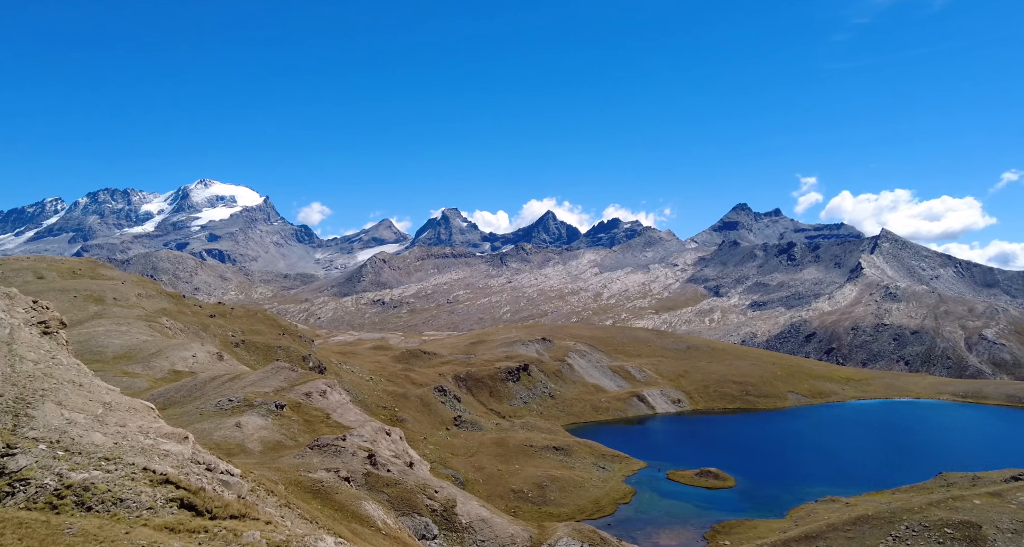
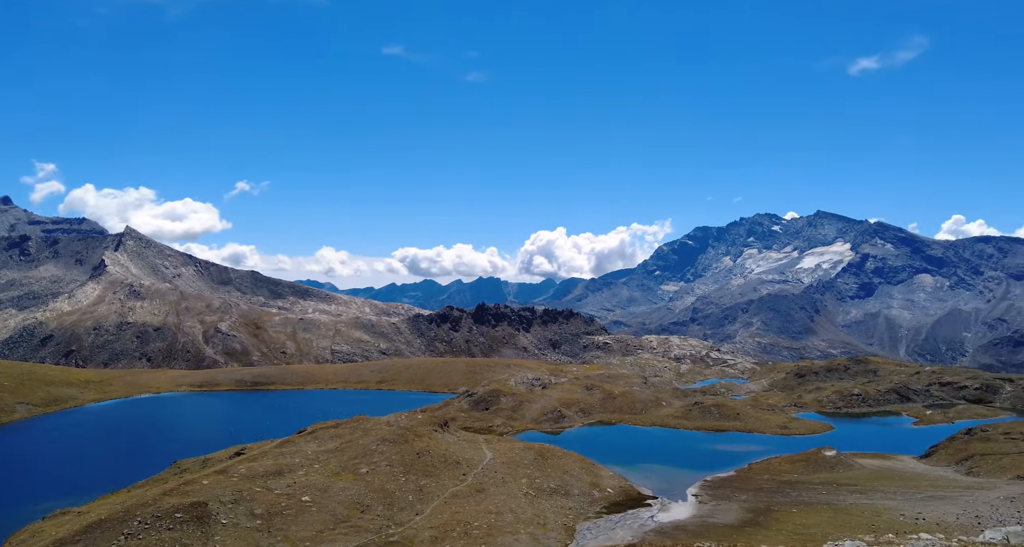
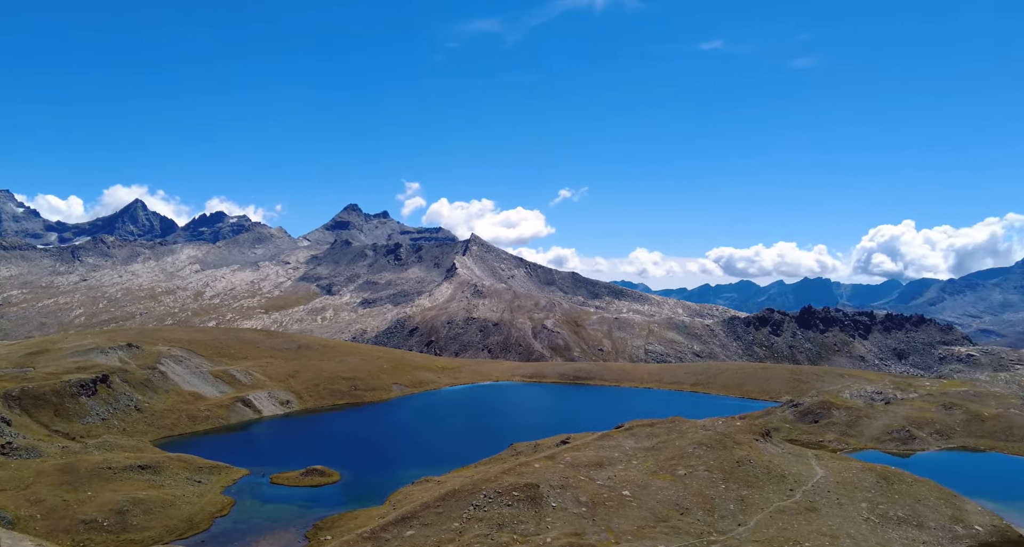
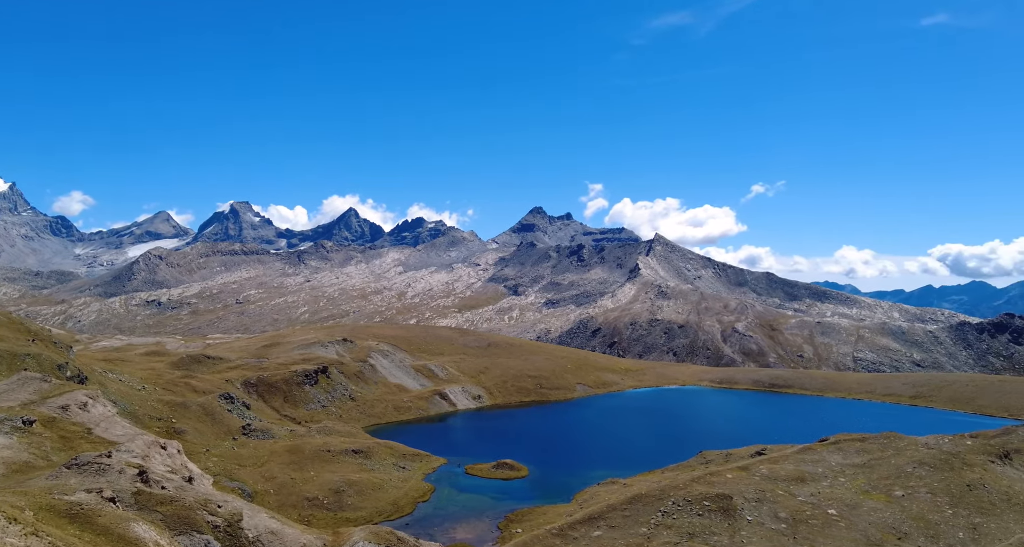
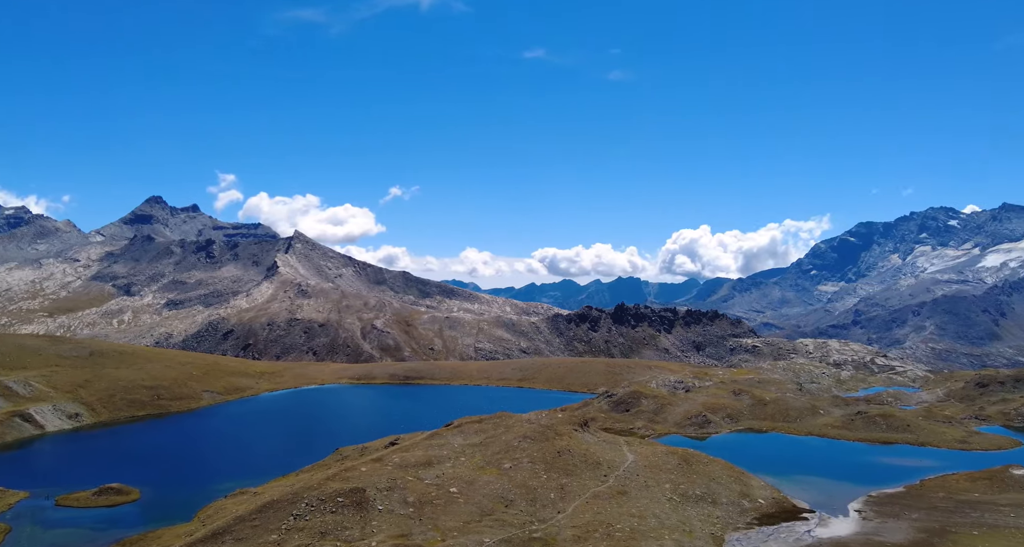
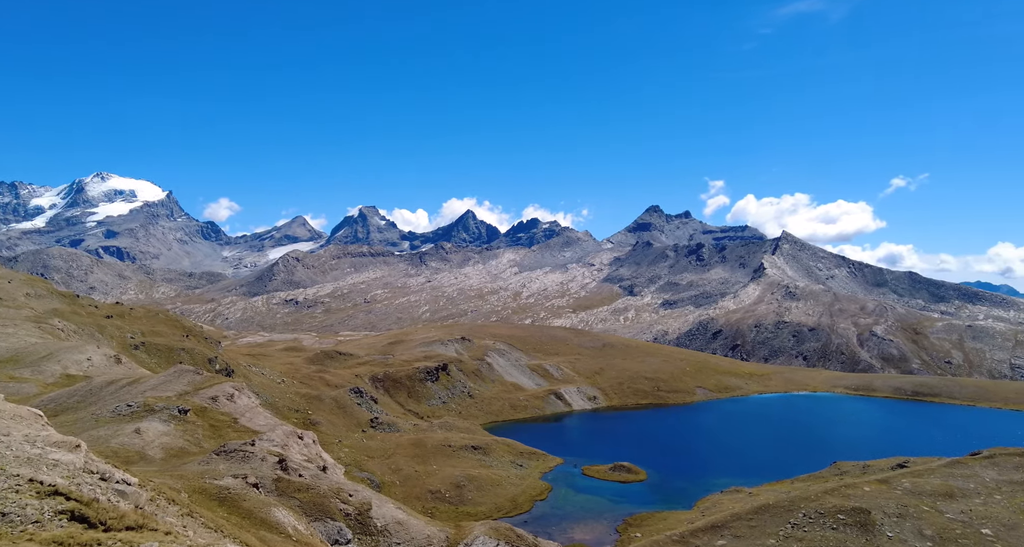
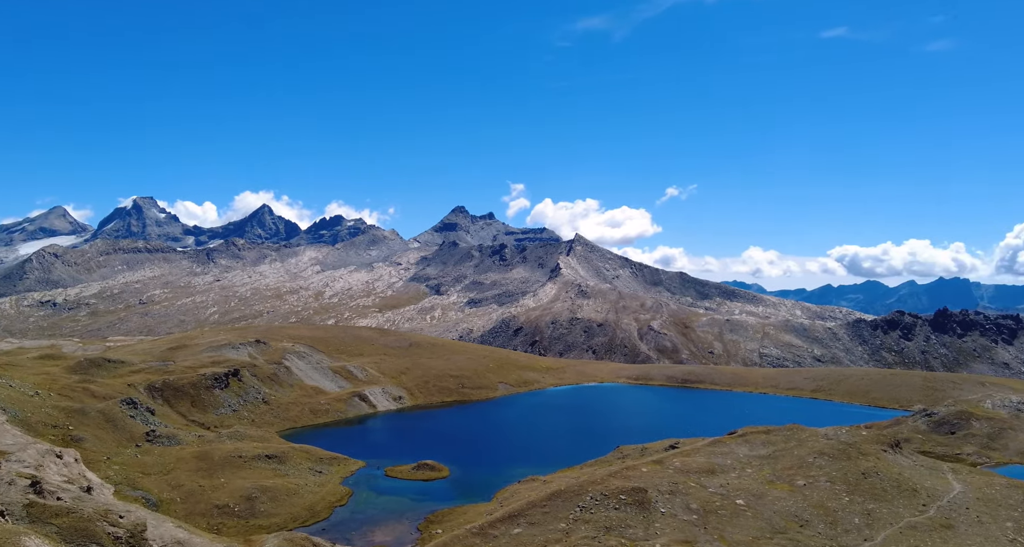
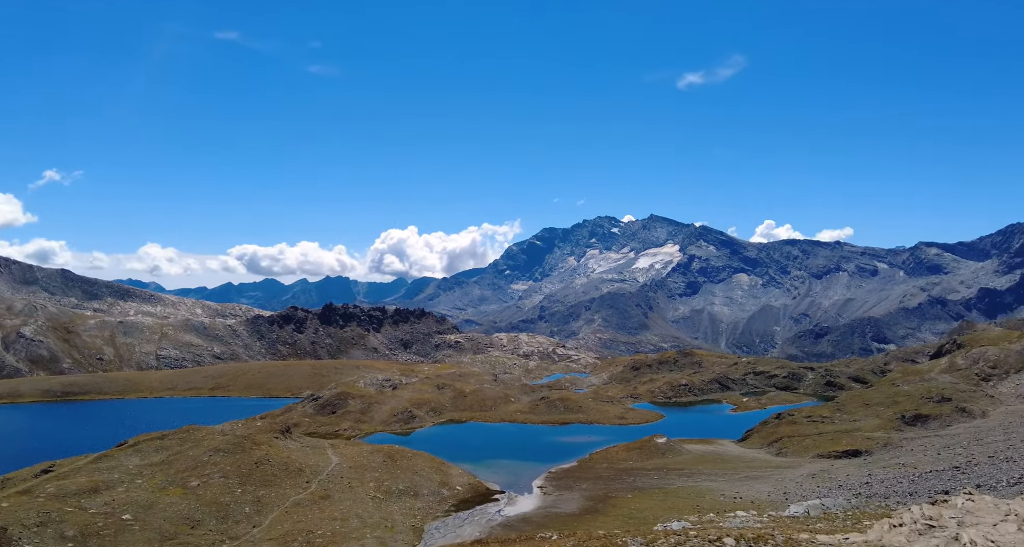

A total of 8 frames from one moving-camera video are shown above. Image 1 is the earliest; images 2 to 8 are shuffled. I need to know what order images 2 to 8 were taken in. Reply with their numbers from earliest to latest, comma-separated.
6, 4, 7, 3, 5, 2, 8
